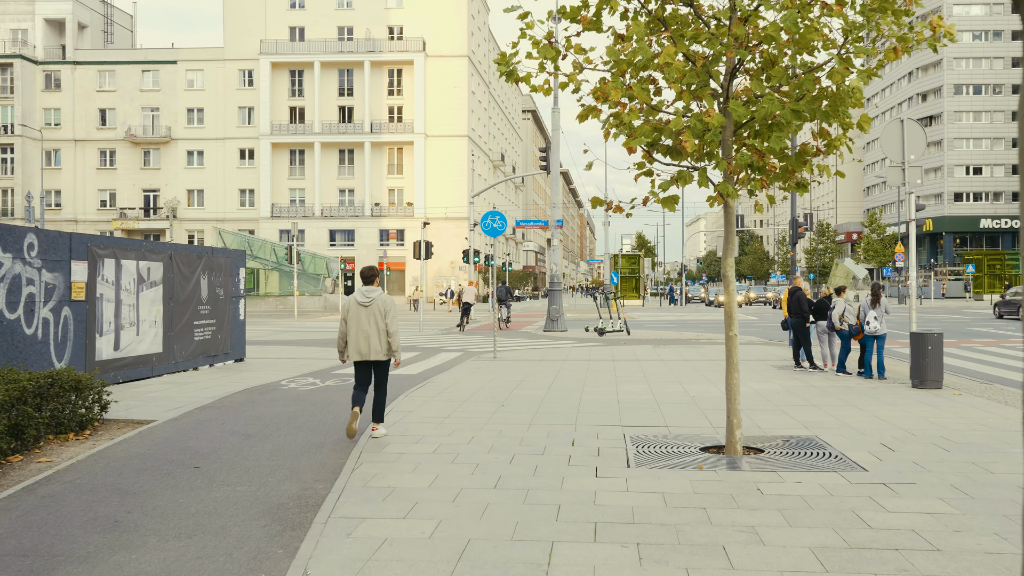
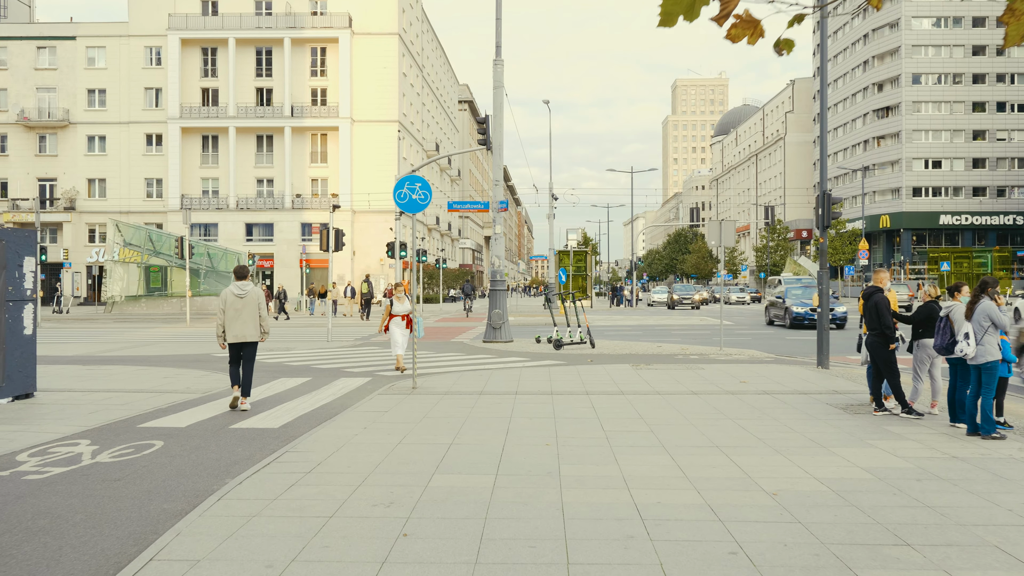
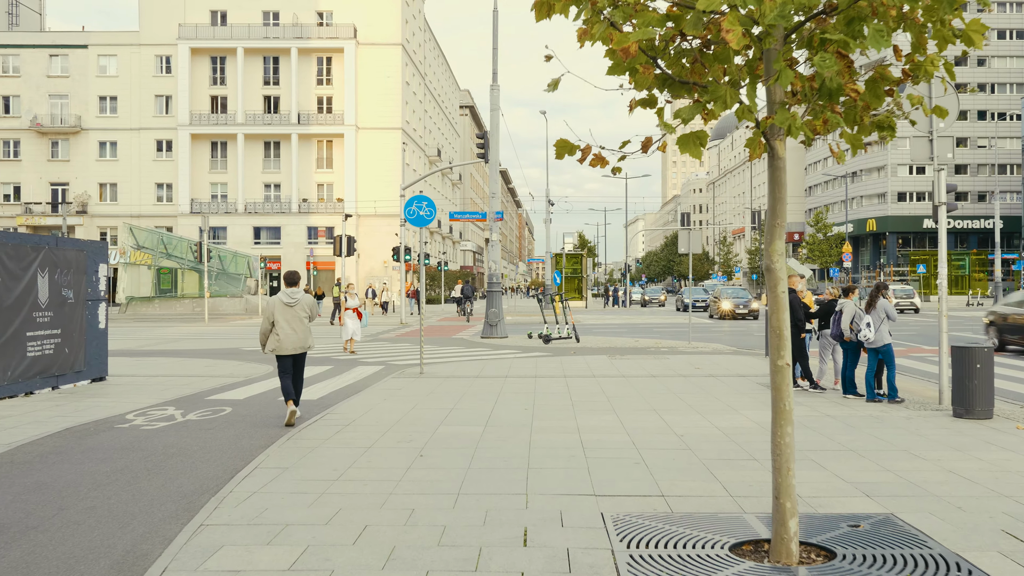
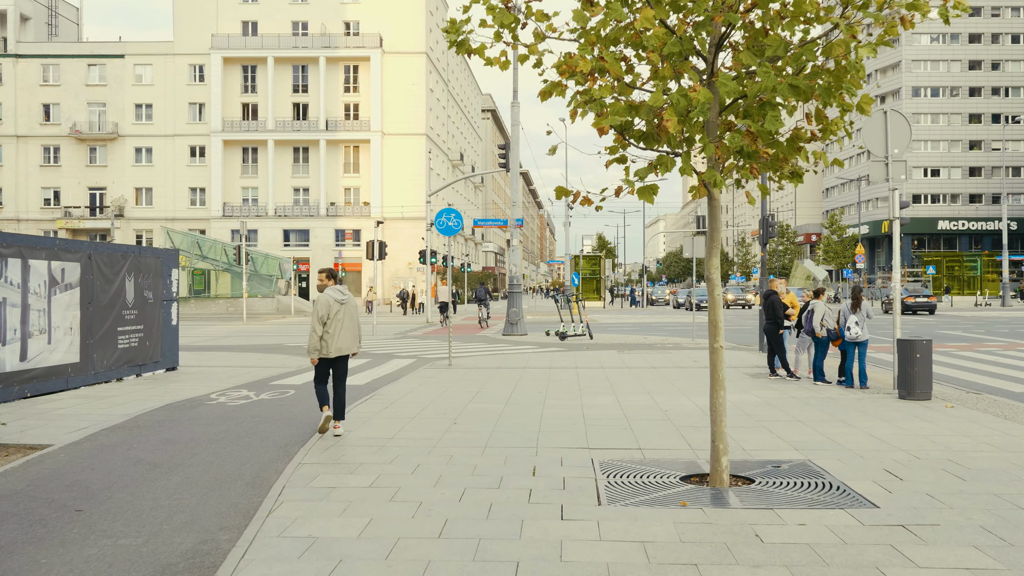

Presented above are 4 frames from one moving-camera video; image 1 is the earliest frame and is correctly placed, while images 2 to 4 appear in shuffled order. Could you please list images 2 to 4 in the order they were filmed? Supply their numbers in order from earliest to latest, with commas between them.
4, 3, 2
